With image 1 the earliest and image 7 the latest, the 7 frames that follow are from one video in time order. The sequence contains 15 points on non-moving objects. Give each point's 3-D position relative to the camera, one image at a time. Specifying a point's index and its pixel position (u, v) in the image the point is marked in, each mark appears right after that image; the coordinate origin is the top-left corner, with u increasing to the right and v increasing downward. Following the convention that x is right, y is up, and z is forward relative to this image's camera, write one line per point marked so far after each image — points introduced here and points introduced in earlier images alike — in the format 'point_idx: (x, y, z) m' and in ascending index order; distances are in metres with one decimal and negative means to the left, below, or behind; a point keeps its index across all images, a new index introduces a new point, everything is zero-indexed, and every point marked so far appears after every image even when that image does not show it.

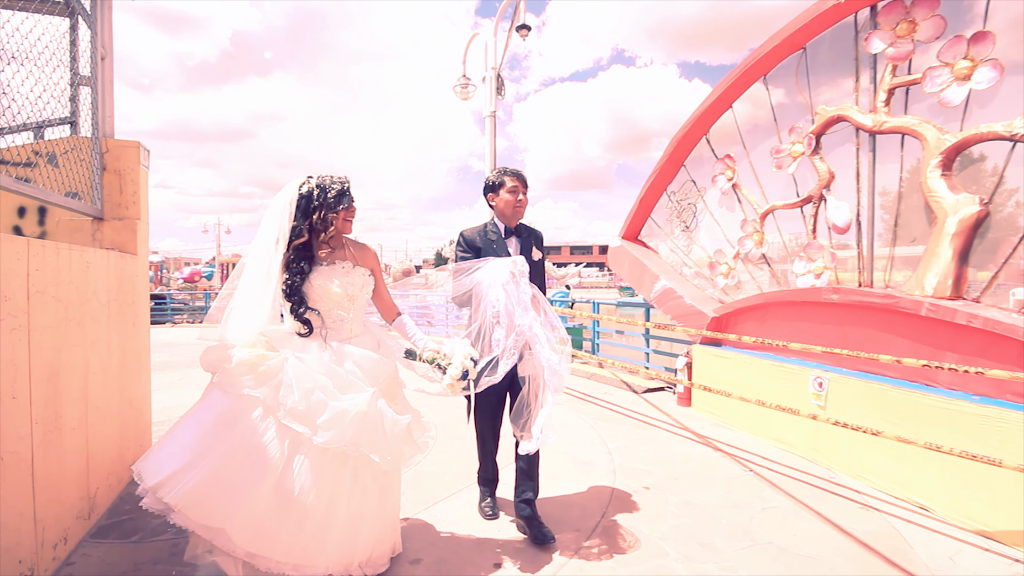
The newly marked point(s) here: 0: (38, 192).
0: (-2.8, +0.6, +2.8) m
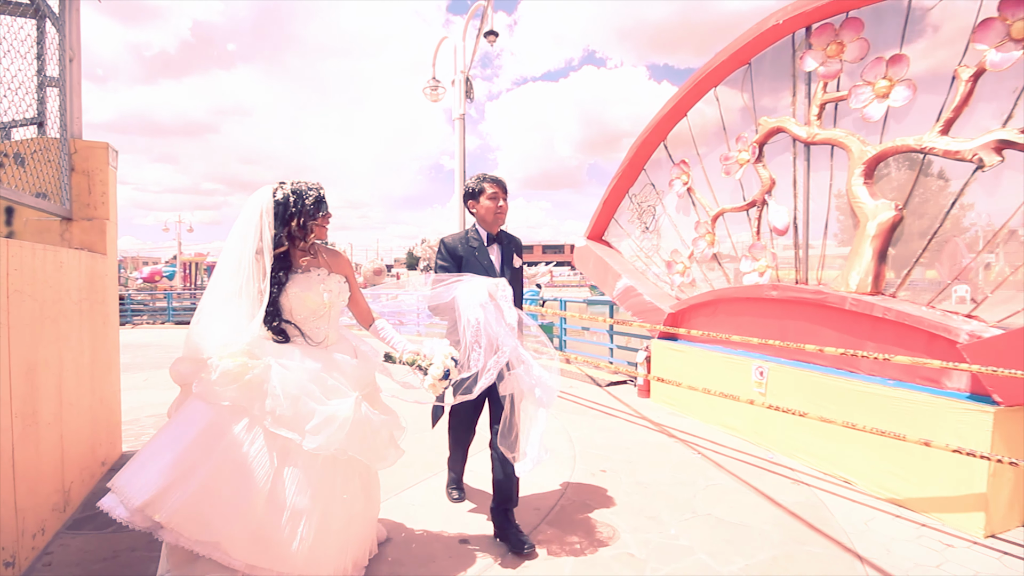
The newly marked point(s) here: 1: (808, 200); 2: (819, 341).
0: (-3.1, +0.6, +2.9) m
1: (+2.6, +0.8, +4.2) m
2: (+2.4, -0.4, +3.8) m
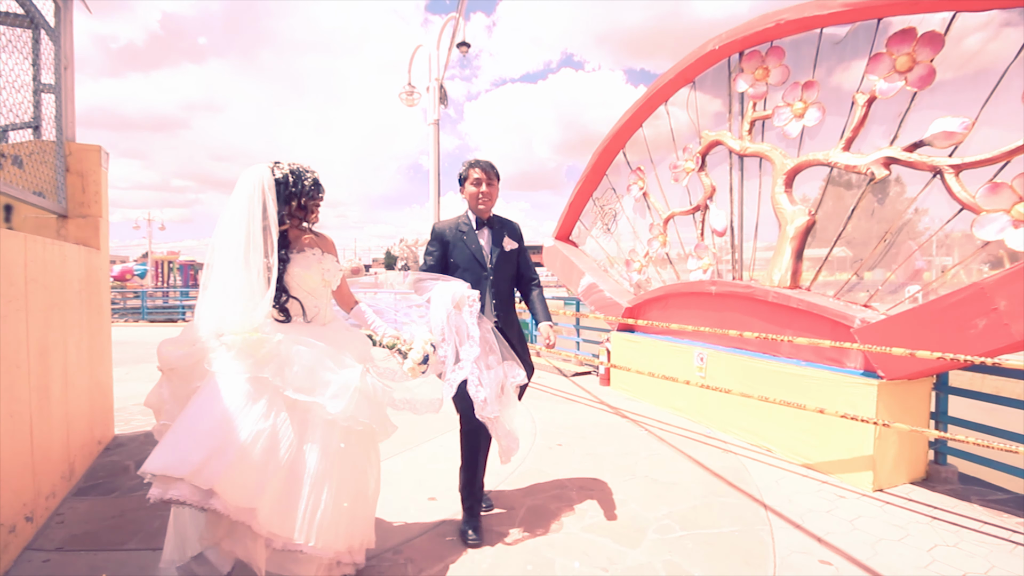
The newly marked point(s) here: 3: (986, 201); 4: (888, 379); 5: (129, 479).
0: (-3.4, +0.7, +3.2) m
1: (+2.3, +0.8, +4.8) m
2: (+2.1, -0.4, +4.3) m
3: (+3.0, +0.6, +3.1) m
4: (+2.5, -0.6, +3.2) m
5: (-2.7, -1.4, +3.4) m
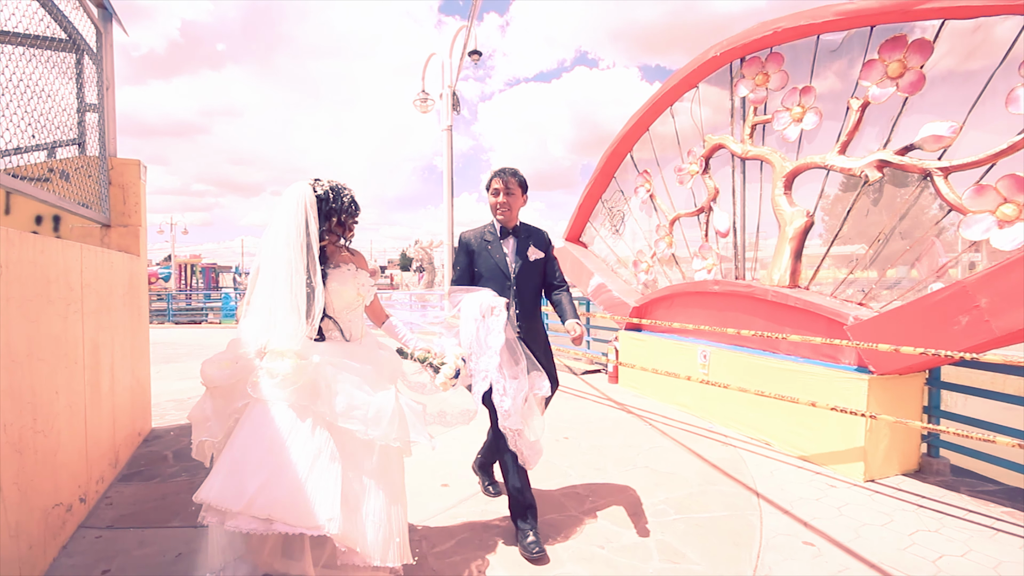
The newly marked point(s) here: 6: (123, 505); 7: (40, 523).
0: (-3.3, +0.6, +3.5) m
1: (+2.4, +0.8, +4.9) m
2: (+2.2, -0.4, +4.5) m
3: (+3.0, +0.6, +3.2) m
4: (+2.6, -0.6, +3.4) m
5: (-2.7, -1.4, +3.7) m
6: (-2.5, -1.4, +3.1) m
7: (-2.4, -1.2, +2.4) m
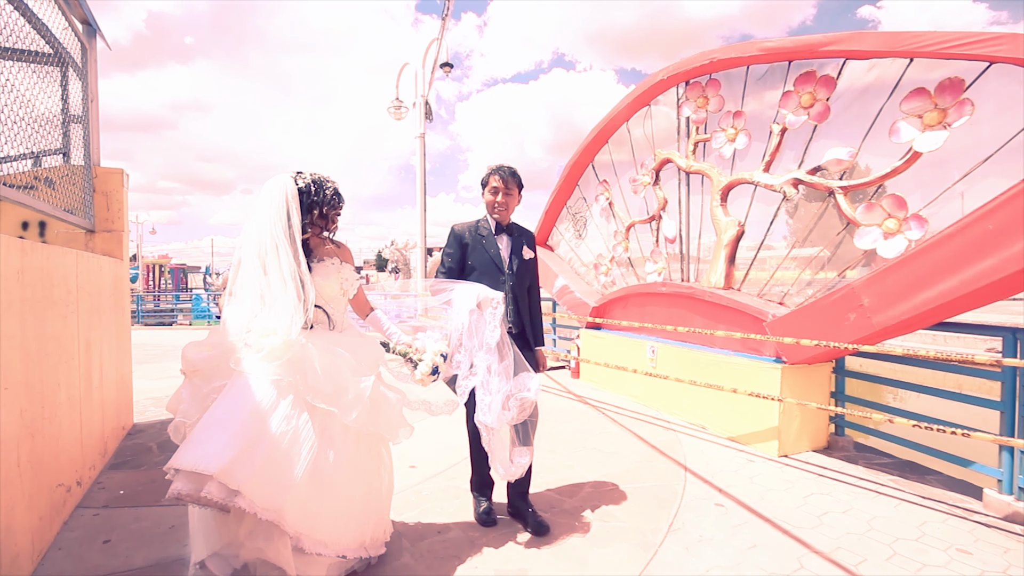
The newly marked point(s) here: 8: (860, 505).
0: (-3.7, +0.6, +3.7) m
1: (+2.0, +0.8, +5.4) m
2: (+1.9, -0.4, +5.0) m
3: (+2.7, +0.6, +3.7) m
4: (+2.3, -0.6, +3.9) m
5: (-3.0, -1.4, +4.0) m
6: (-2.8, -1.4, +3.4) m
7: (-2.6, -1.2, +2.7) m
8: (+2.3, -1.4, +3.1) m
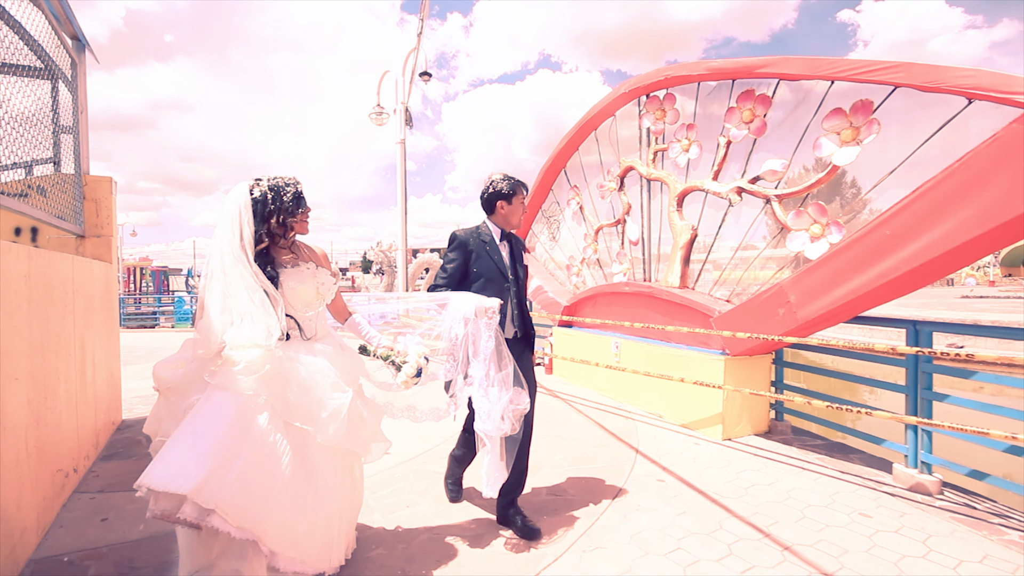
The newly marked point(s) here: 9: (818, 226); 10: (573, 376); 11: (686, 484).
0: (-3.9, +0.6, +4.0) m
1: (+1.7, +0.8, +5.8) m
2: (+1.5, -0.4, +5.4) m
3: (+2.4, +0.6, +4.1) m
4: (+2.0, -0.6, +4.3) m
5: (-3.3, -1.4, +4.3) m
6: (-3.1, -1.4, +3.7) m
7: (-2.9, -1.2, +3.0) m
8: (+2.0, -1.4, +3.5) m
9: (+2.5, +0.5, +3.9) m
10: (+0.8, -1.2, +6.7) m
11: (+1.2, -1.4, +3.4) m
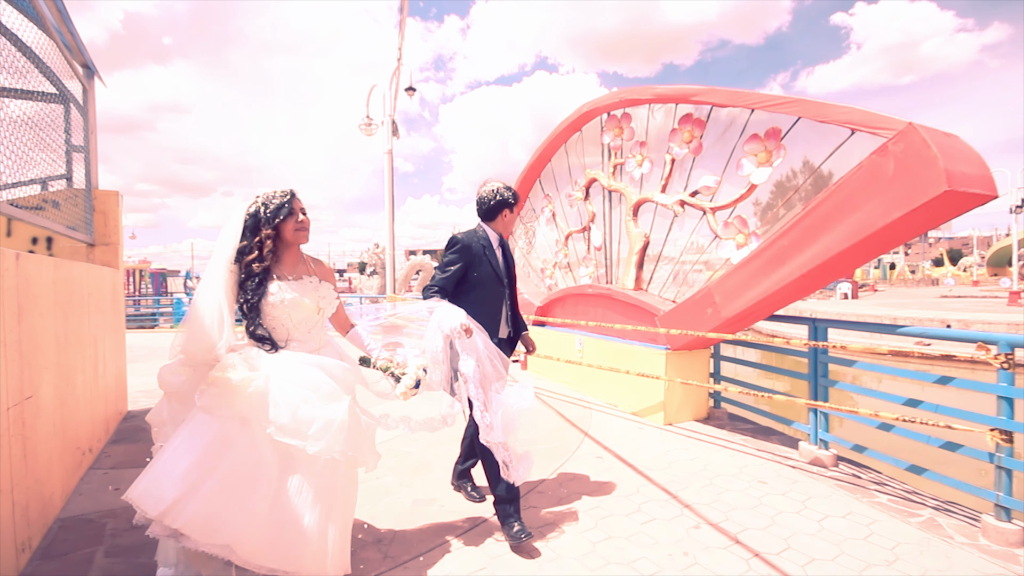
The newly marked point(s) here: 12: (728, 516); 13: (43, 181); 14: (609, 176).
0: (-4.3, +0.6, +4.5) m
1: (+1.3, +0.8, +6.4) m
2: (+1.2, -0.4, +5.9) m
3: (+2.1, +0.6, +4.7) m
4: (+1.6, -0.6, +4.8) m
5: (-3.6, -1.5, +4.8) m
6: (-3.4, -1.5, +4.2) m
7: (-3.2, -1.2, +3.5) m
8: (+1.7, -1.4, +4.1) m
9: (+2.2, +0.5, +4.5) m
10: (+0.5, -1.3, +7.2) m
11: (+0.9, -1.4, +3.9) m
12: (+1.4, -1.4, +3.0) m
13: (-4.3, +1.0, +4.5) m
14: (+1.3, +1.5, +6.3) m
